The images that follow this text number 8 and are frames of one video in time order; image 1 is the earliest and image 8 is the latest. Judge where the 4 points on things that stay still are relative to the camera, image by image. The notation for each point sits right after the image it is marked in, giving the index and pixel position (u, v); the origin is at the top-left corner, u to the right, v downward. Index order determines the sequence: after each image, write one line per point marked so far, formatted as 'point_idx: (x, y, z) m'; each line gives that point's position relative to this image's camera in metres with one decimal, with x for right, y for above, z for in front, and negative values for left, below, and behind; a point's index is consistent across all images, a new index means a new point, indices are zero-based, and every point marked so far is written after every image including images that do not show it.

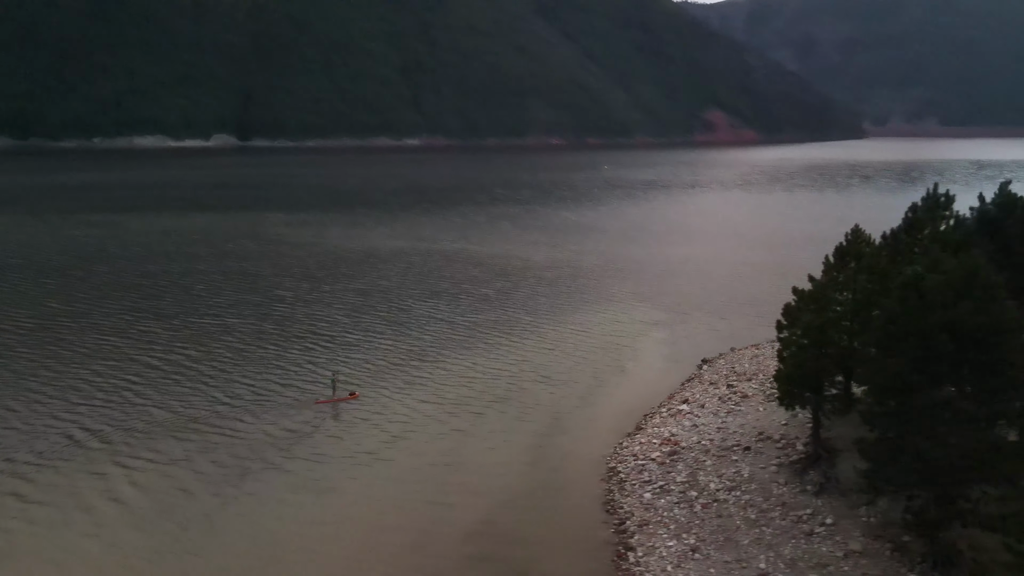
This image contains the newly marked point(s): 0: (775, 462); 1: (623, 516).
0: (+6.6, -4.3, +18.2) m
1: (+2.7, -5.6, +18.0) m
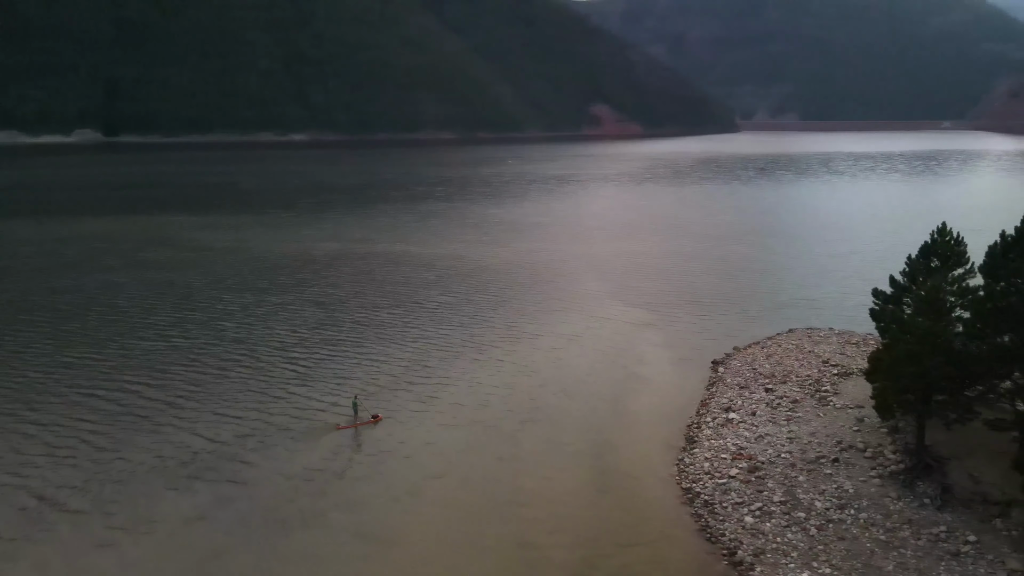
0: (+8.6, -4.4, +17.4) m
1: (+4.9, -5.8, +16.5) m
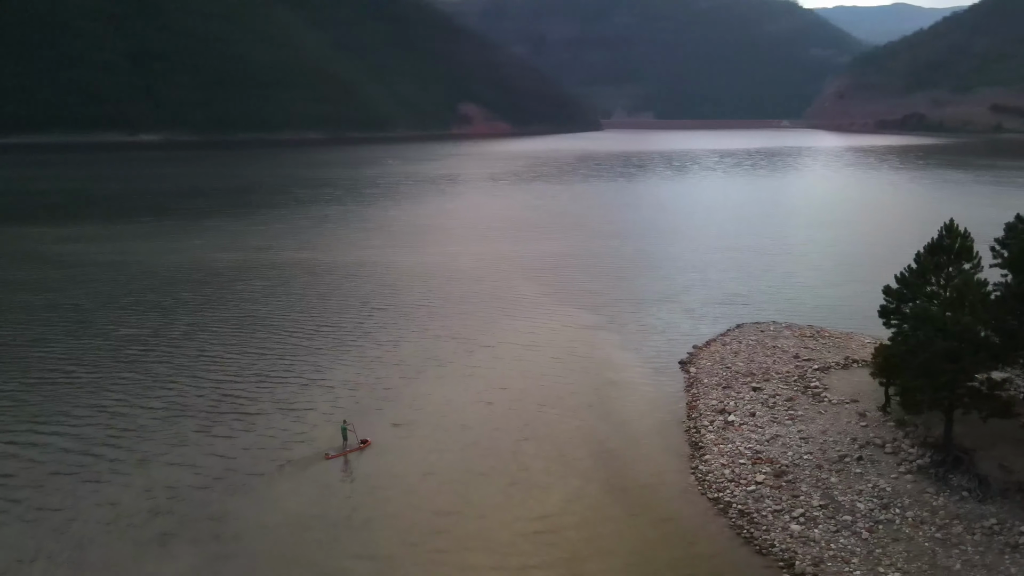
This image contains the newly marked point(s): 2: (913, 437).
0: (+9.4, -4.3, +17.5) m
1: (+6.0, -5.9, +16.1) m
2: (+10.3, -3.8, +18.7) m
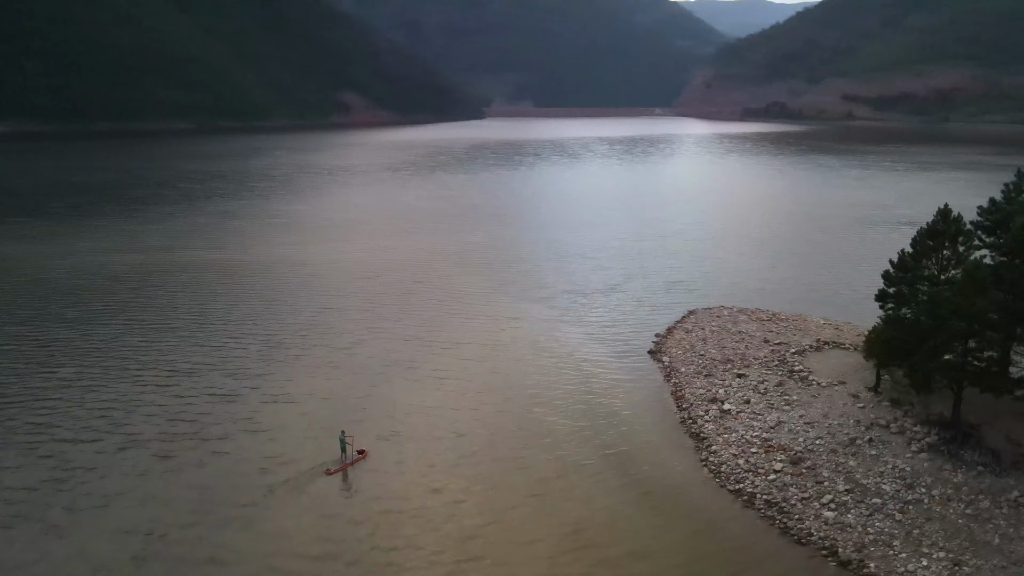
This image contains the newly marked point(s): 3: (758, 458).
0: (+10.0, -3.9, +18.1) m
1: (+6.9, -5.7, +16.1) m
2: (+10.6, -3.3, +19.3) m
3: (+6.5, -4.5, +19.4) m
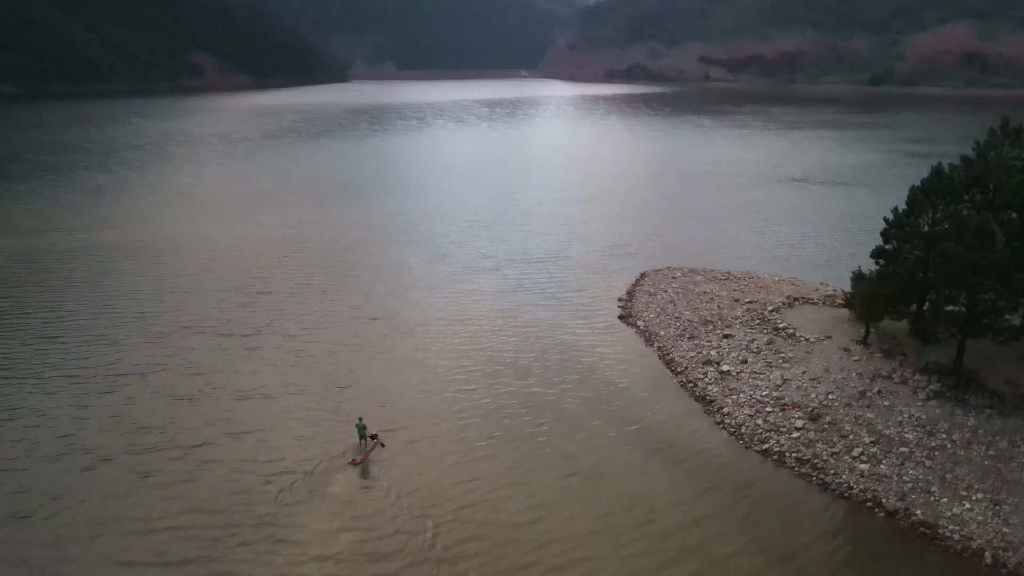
0: (+10.7, -2.8, +19.0) m
1: (+8.1, -4.8, +16.6) m
2: (+11.1, -2.1, +20.3) m
3: (+7.1, -3.5, +19.7) m
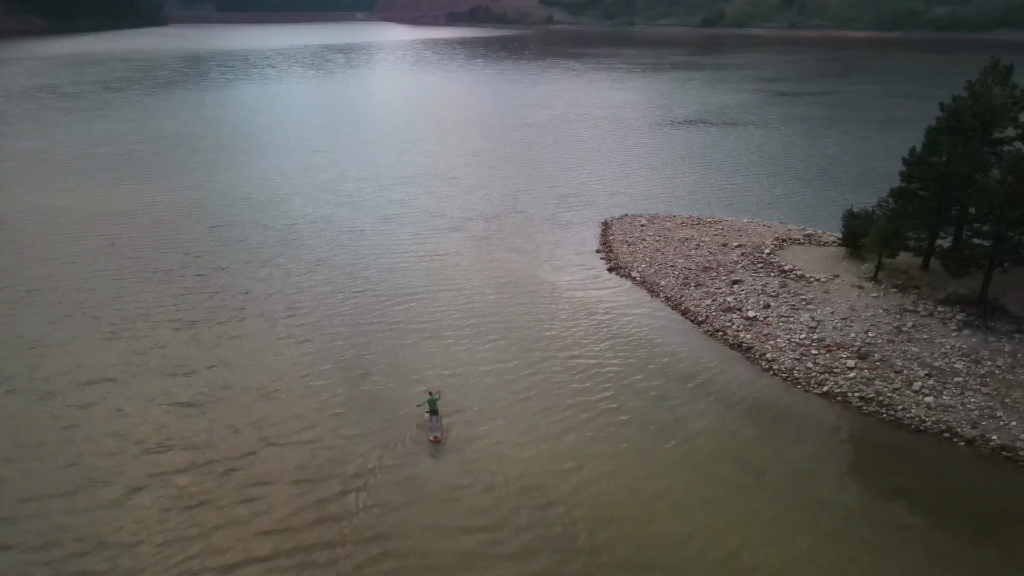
0: (+12.2, -1.0, +20.2) m
1: (+10.3, -3.3, +17.4) m
2: (+12.2, -0.2, +21.5) m
3: (+8.6, -2.0, +20.1) m
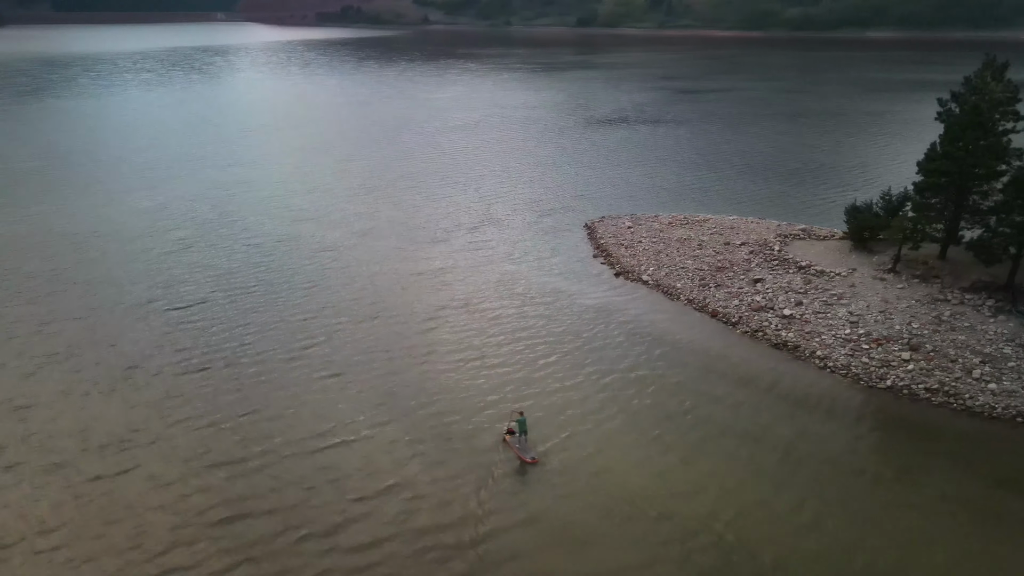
0: (+13.7, -0.7, +21.0) m
1: (+12.4, -3.1, +18.0) m
2: (+13.5, +0.1, +22.3) m
3: (+10.2, -1.8, +20.4) m
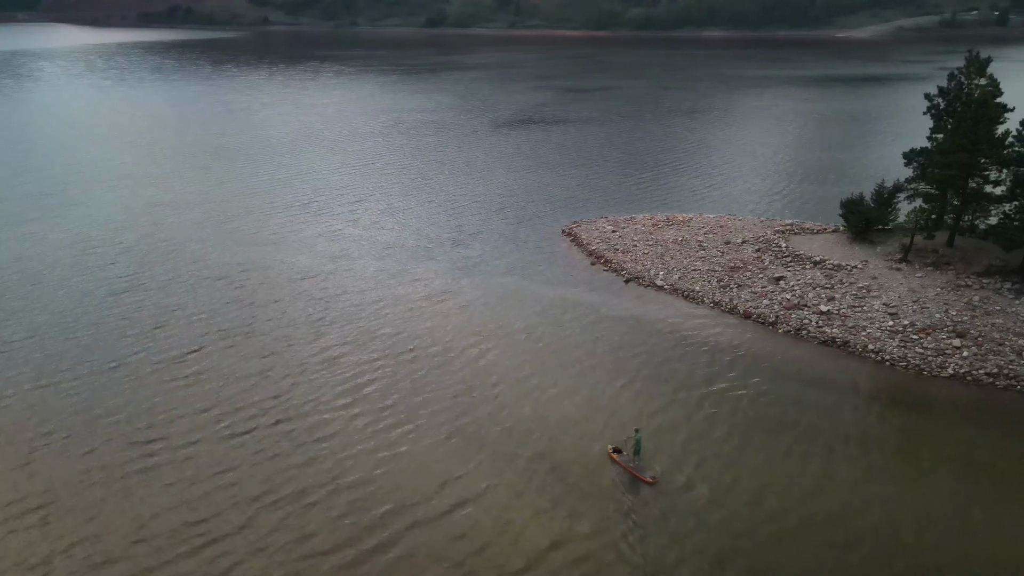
0: (+15.1, -0.2, +22.3) m
1: (+14.7, -2.6, +19.1) m
2: (+14.6, +0.6, +23.5) m
3: (+11.9, -1.6, +21.0) m
